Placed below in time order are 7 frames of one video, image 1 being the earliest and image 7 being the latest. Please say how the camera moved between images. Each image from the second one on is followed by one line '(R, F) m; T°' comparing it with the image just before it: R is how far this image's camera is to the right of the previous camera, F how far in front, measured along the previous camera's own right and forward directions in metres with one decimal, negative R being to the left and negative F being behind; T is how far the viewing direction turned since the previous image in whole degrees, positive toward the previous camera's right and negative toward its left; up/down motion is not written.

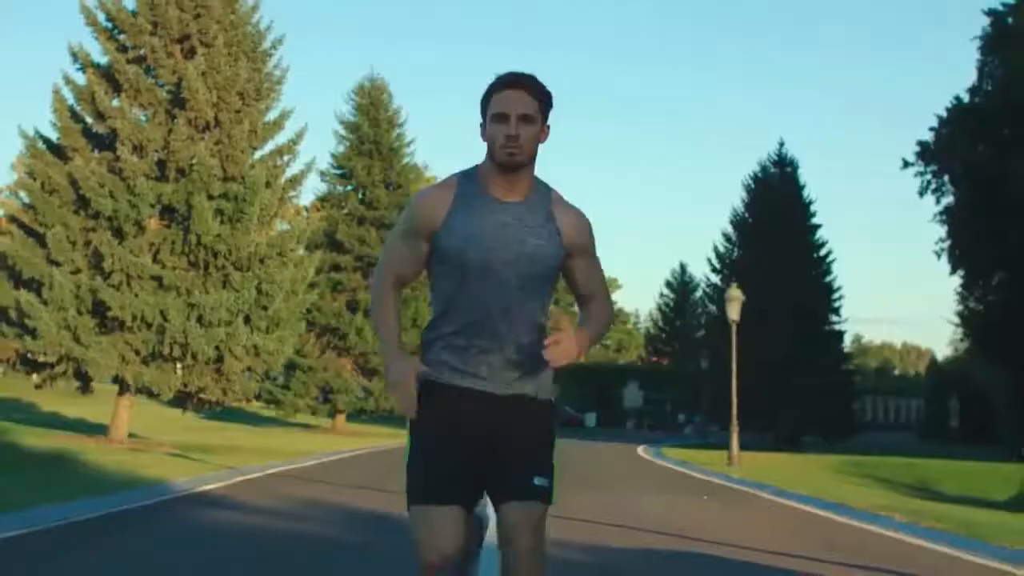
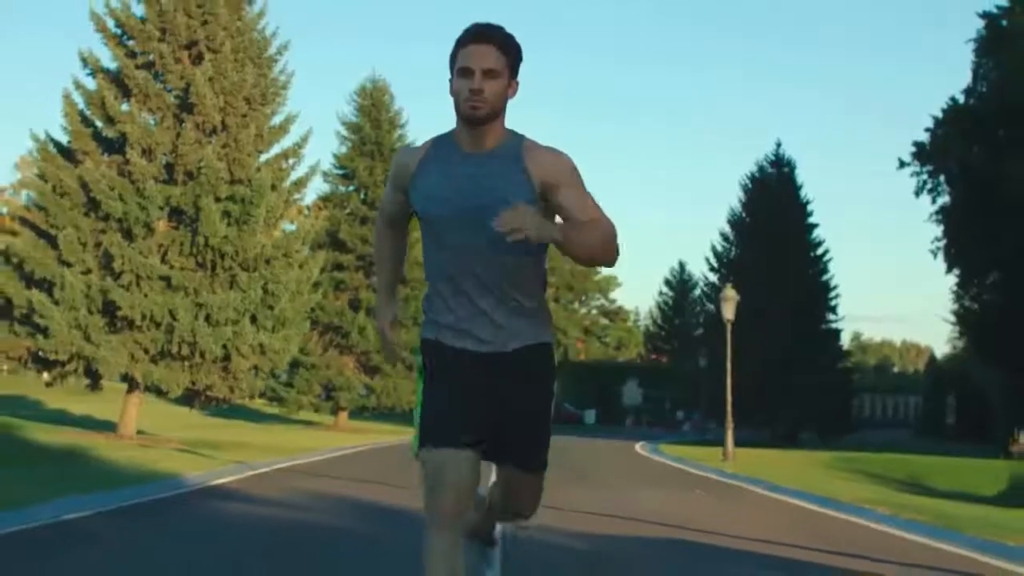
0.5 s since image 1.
(0.0, -0.7) m; 0°
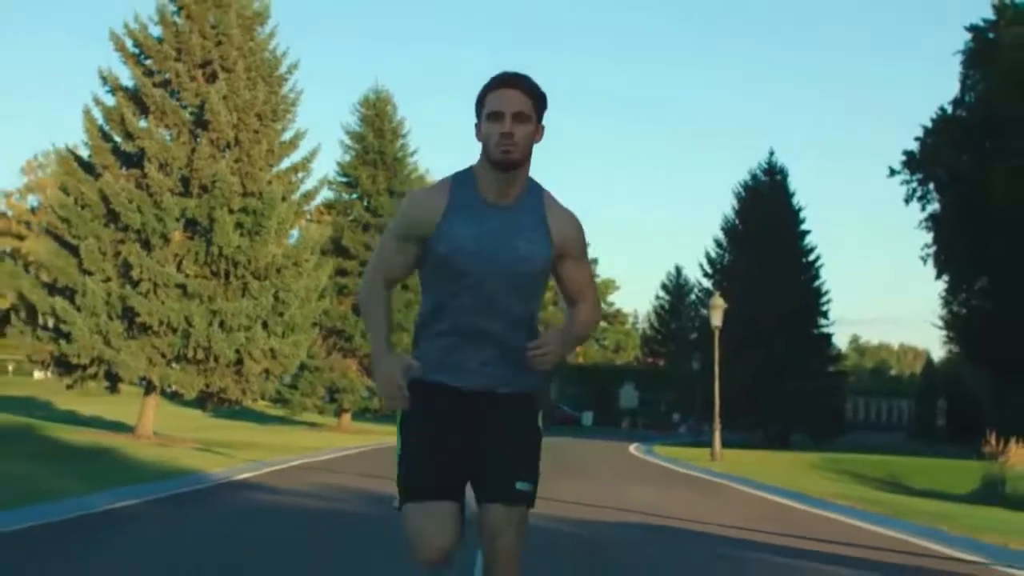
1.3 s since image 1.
(0.0, -1.5) m; 0°
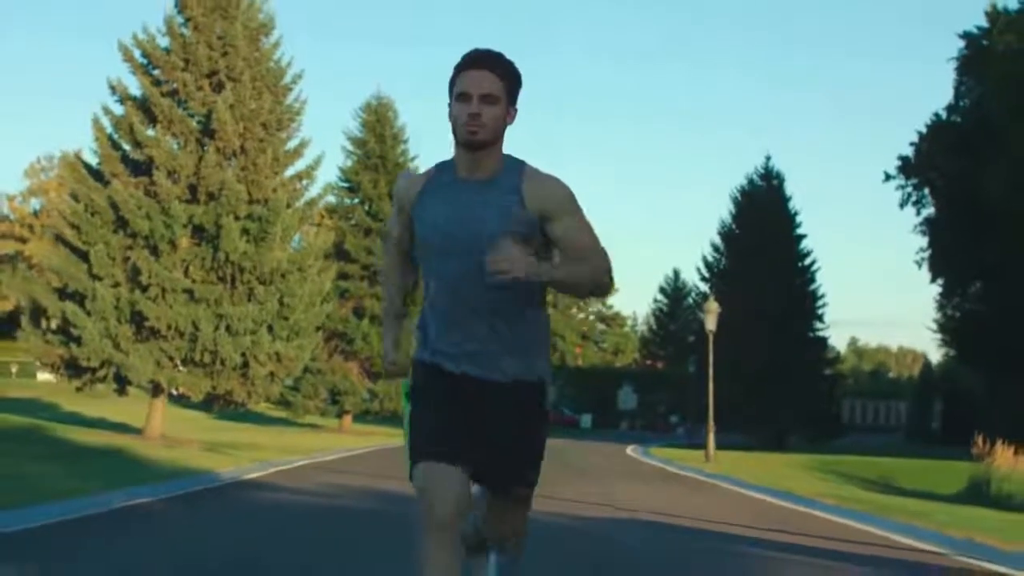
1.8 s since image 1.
(0.0, -0.8) m; 0°
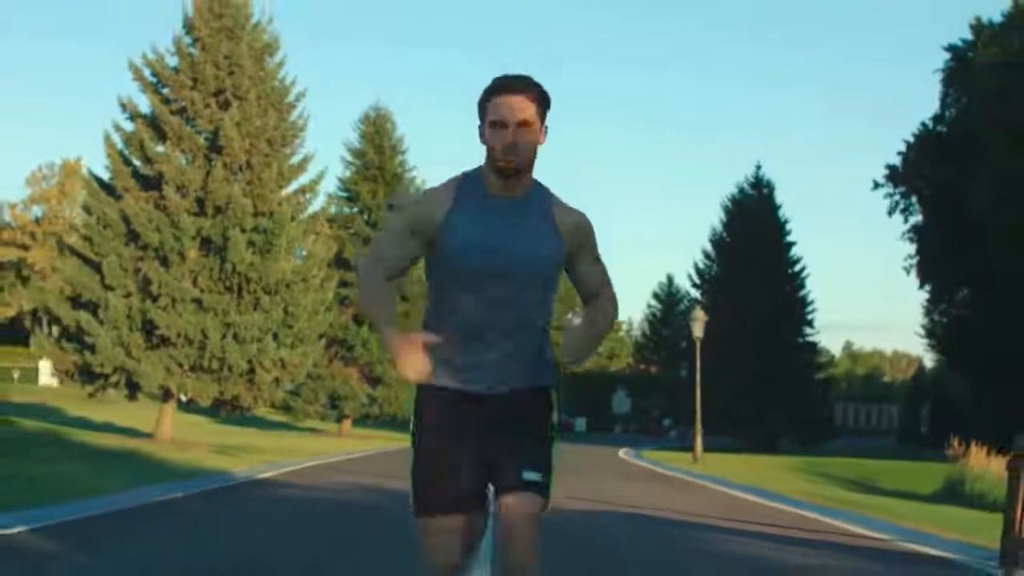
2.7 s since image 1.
(0.0, -1.3) m; 0°
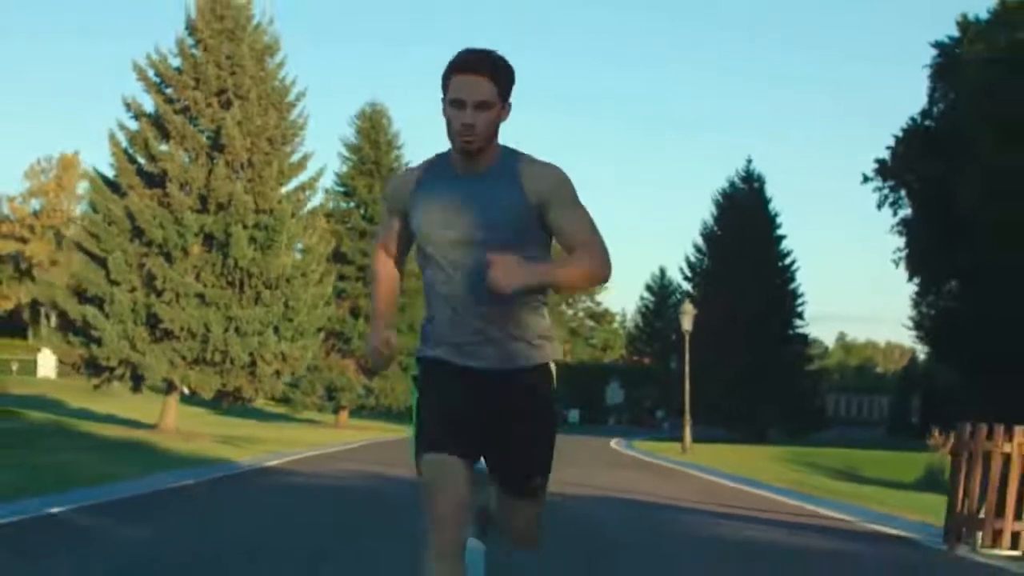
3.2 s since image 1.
(0.0, -0.9) m; 0°
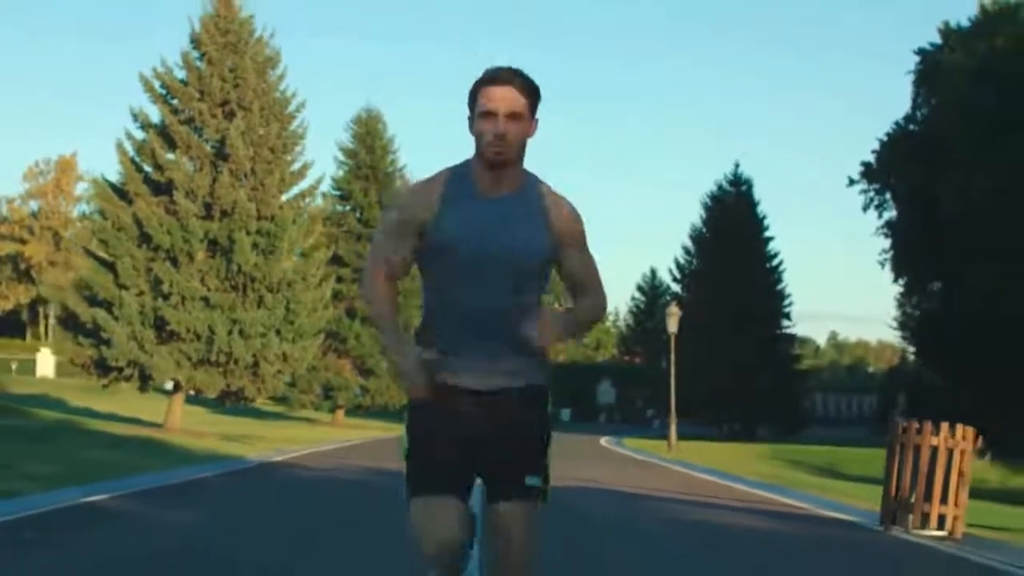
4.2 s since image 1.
(0.0, -1.4) m; 0°
